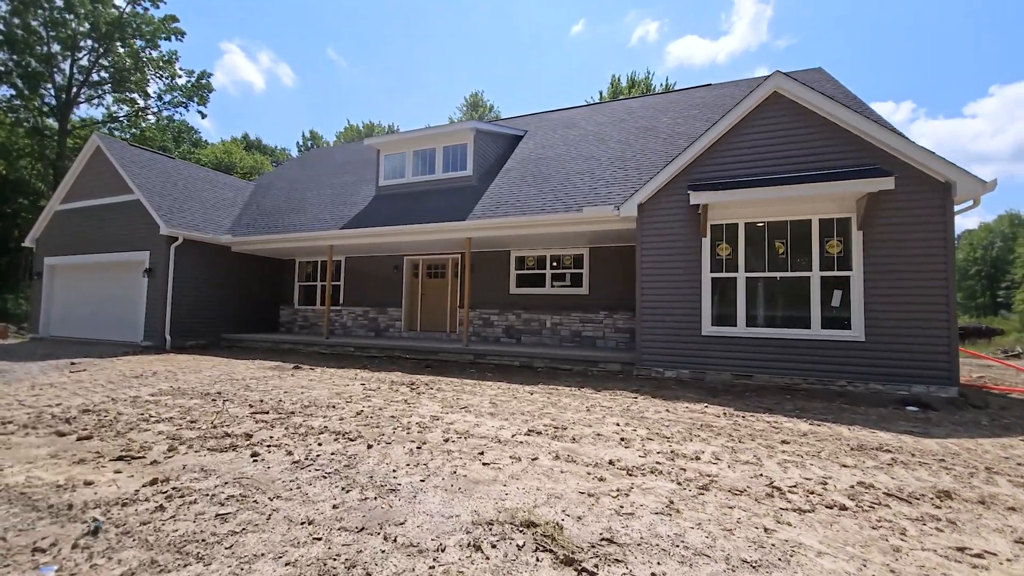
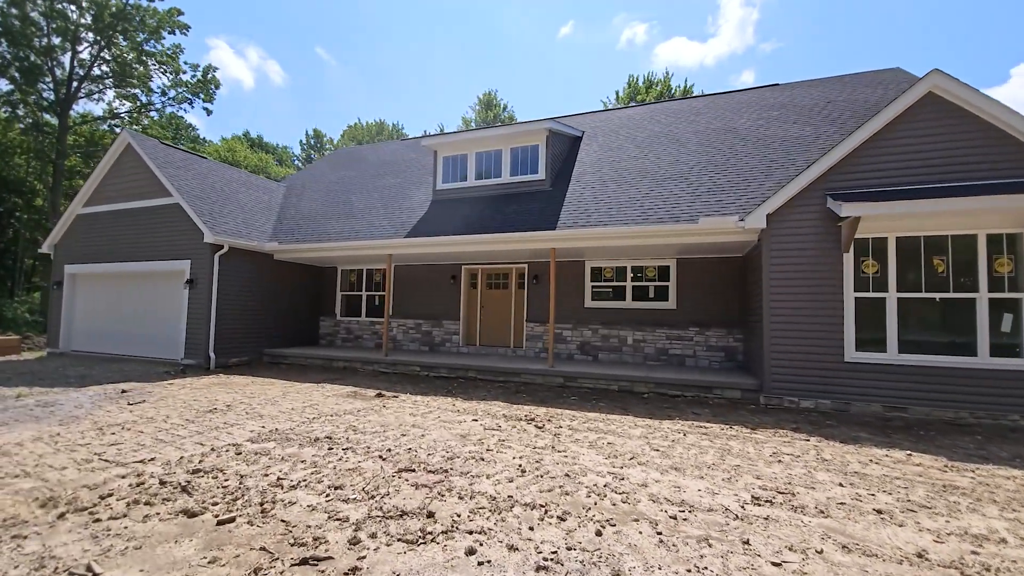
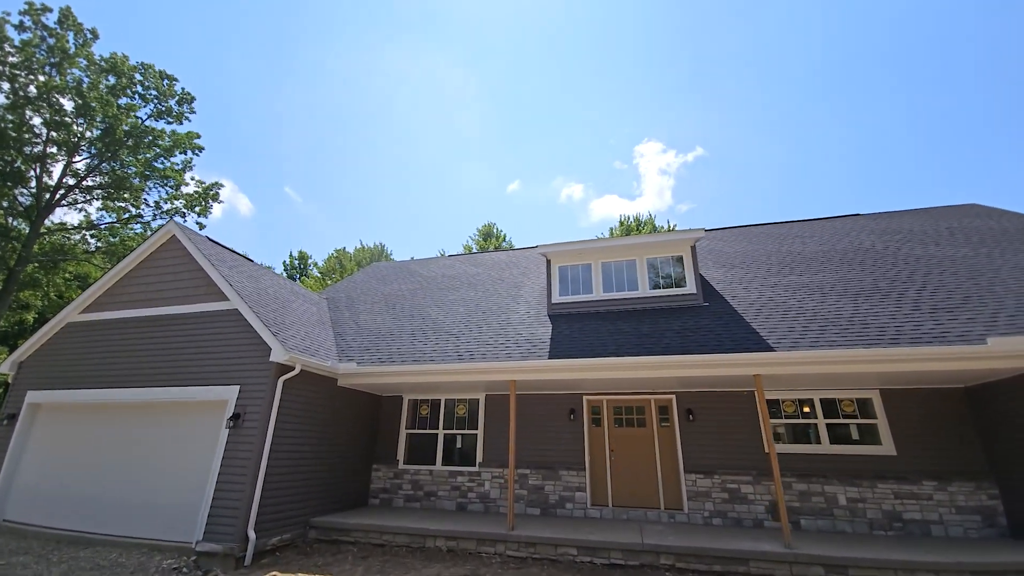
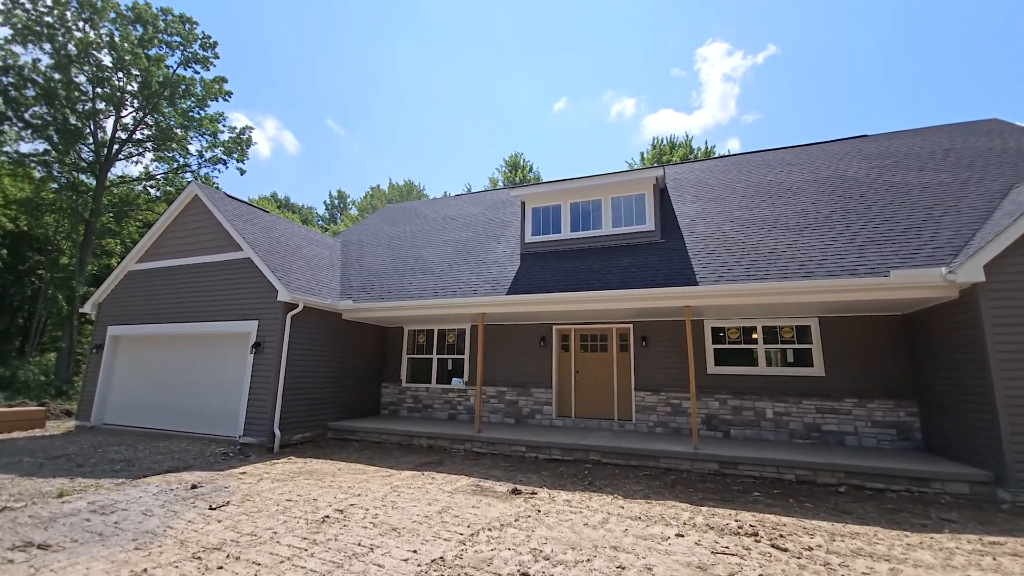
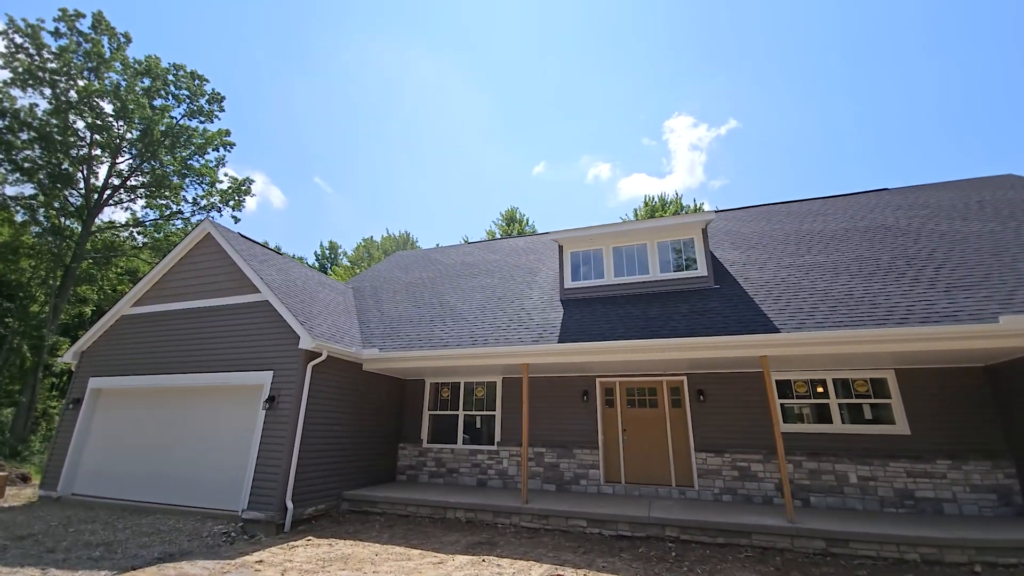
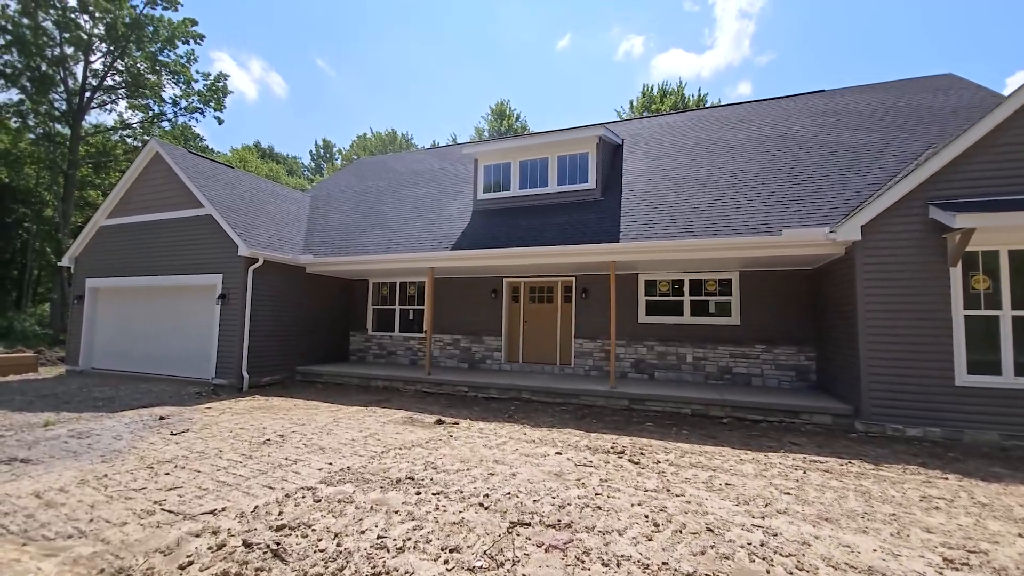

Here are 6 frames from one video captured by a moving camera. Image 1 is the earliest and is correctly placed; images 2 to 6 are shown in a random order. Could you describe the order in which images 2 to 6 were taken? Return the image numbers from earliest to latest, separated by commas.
2, 6, 4, 5, 3
